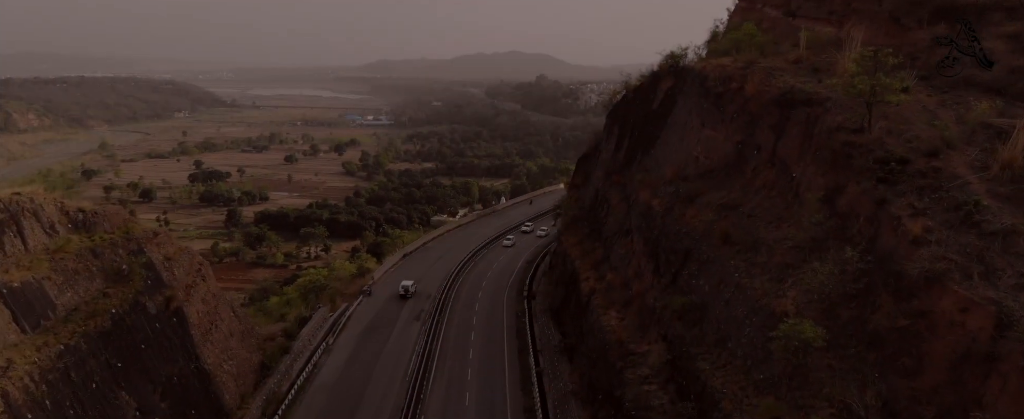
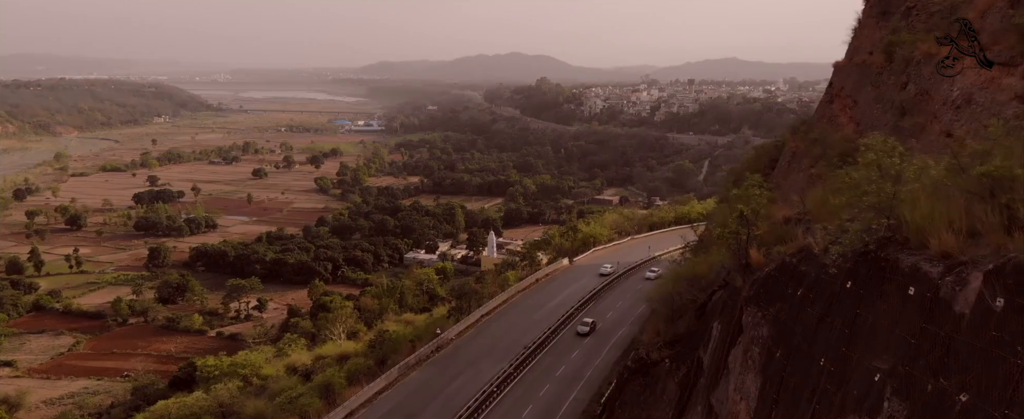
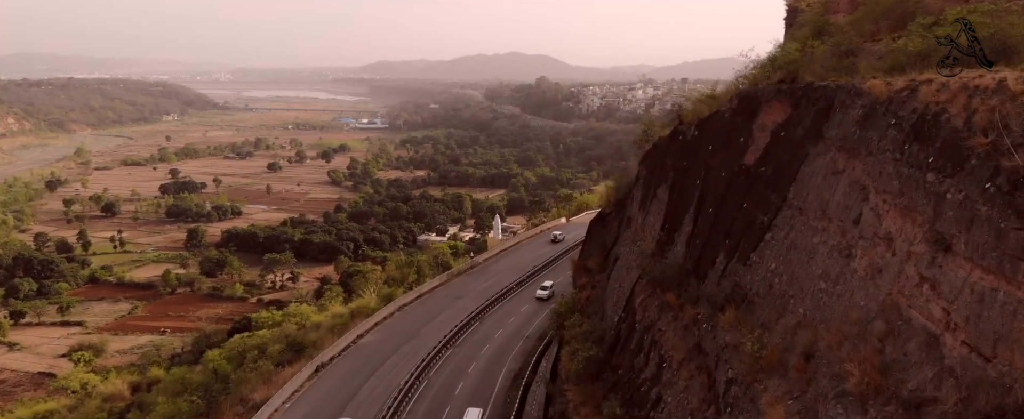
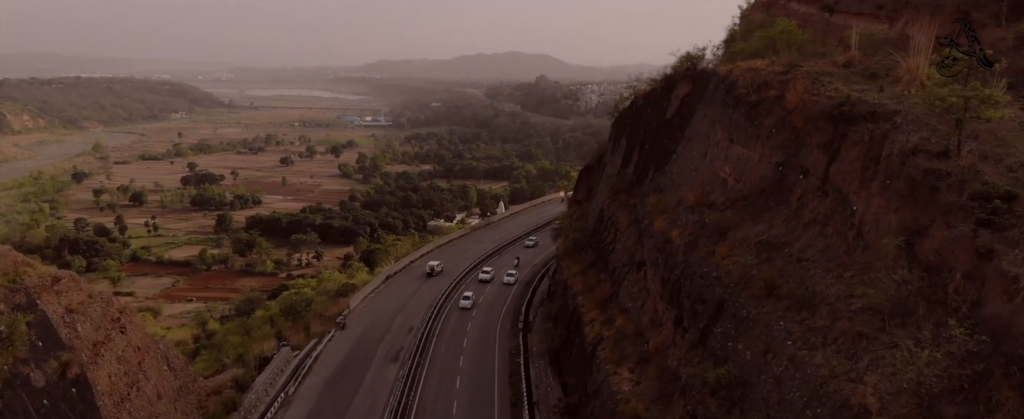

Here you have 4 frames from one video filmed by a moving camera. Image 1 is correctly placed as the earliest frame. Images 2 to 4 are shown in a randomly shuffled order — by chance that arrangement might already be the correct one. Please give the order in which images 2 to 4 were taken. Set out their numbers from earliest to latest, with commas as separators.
4, 3, 2
